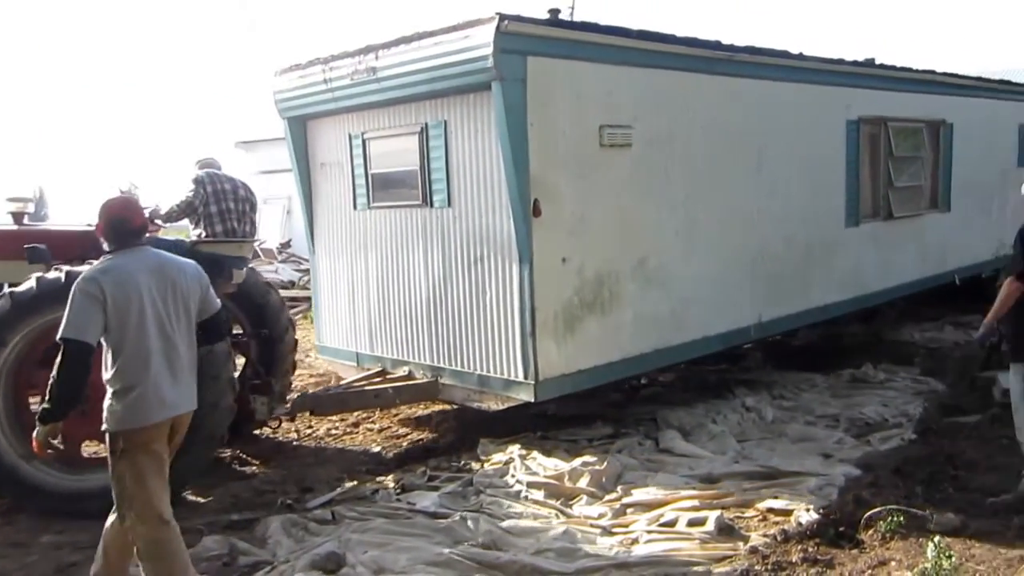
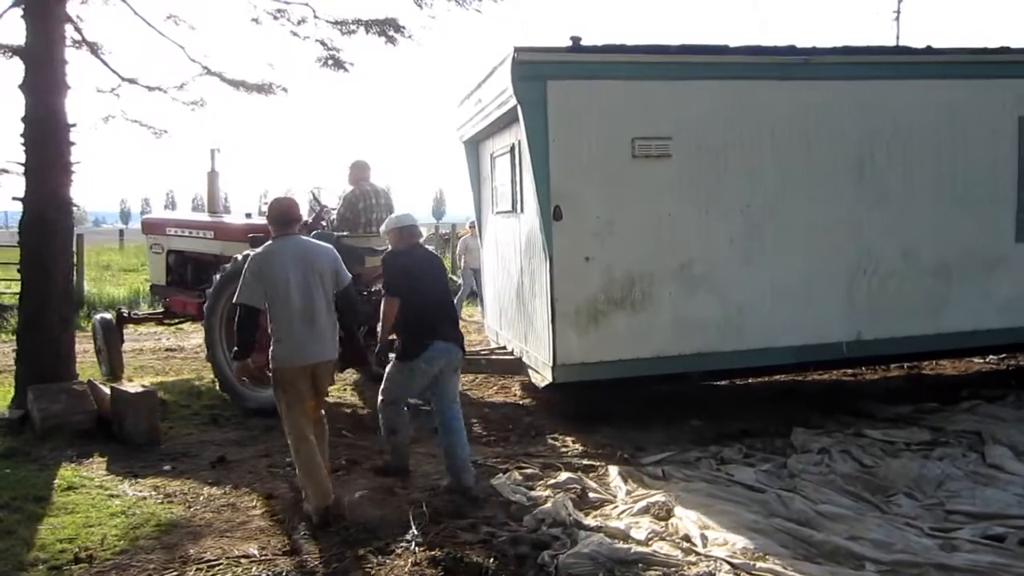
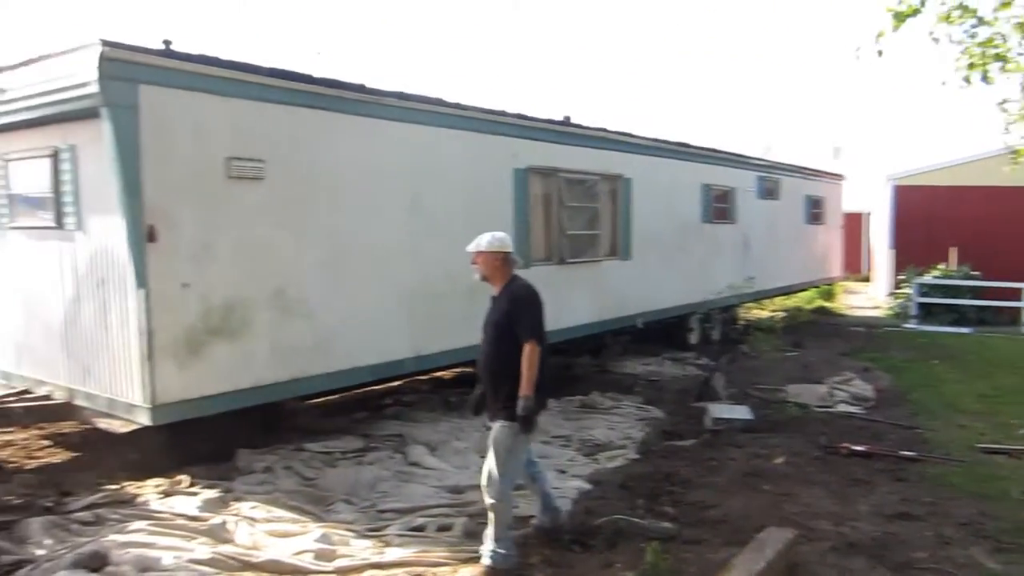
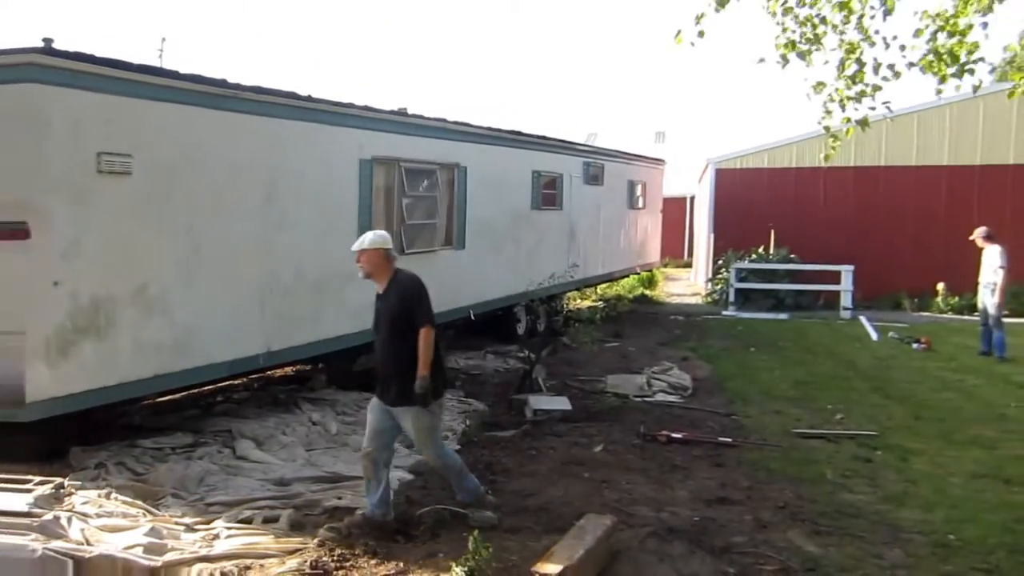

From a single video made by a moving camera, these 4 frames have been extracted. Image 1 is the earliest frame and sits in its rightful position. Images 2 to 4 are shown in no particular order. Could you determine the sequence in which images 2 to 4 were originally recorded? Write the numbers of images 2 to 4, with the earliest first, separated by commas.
4, 3, 2
